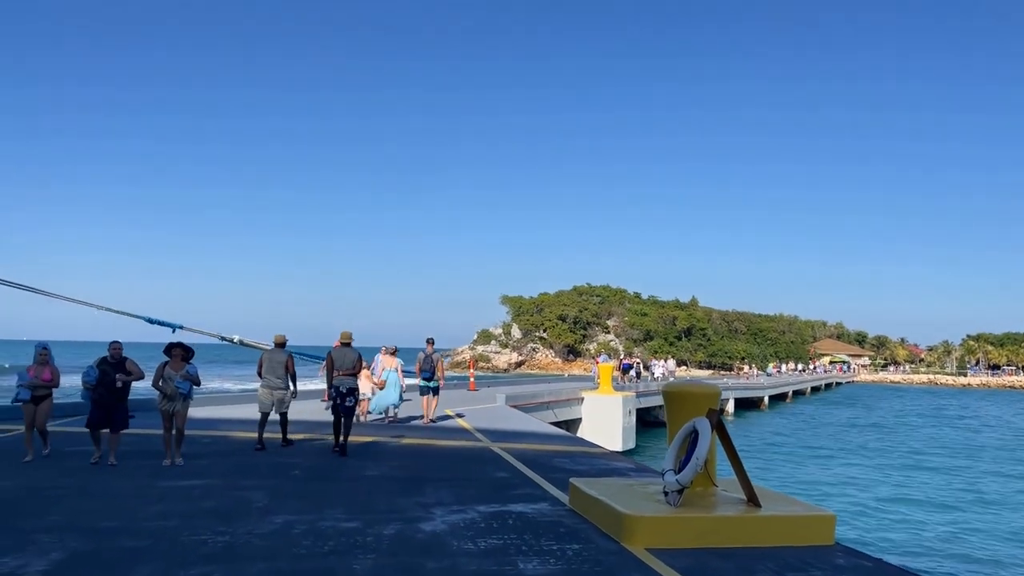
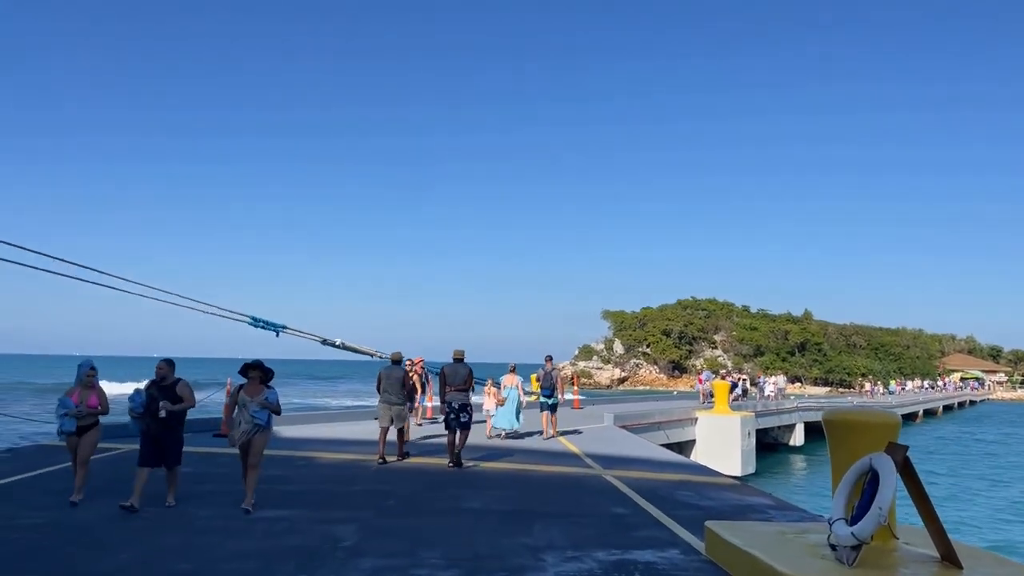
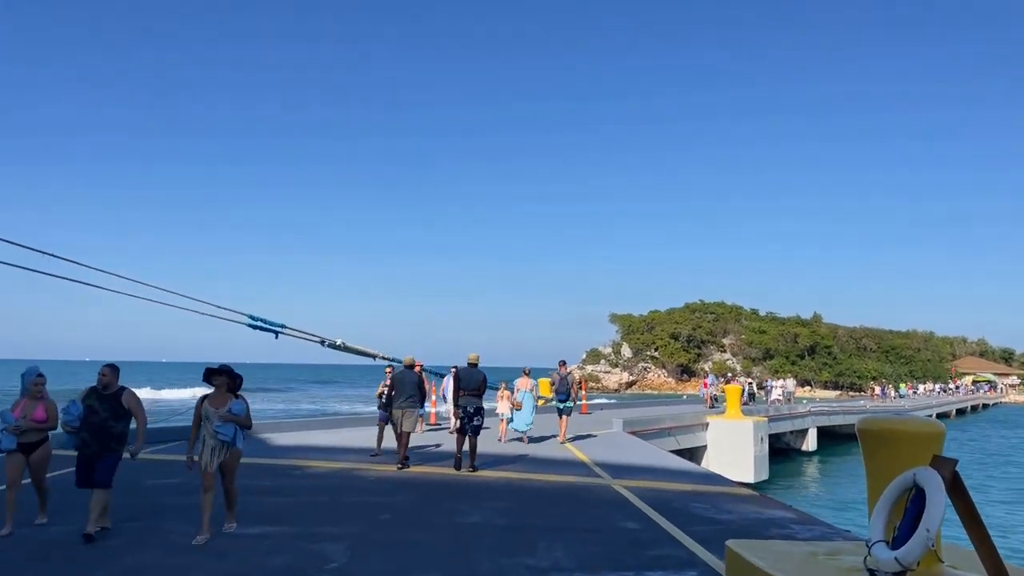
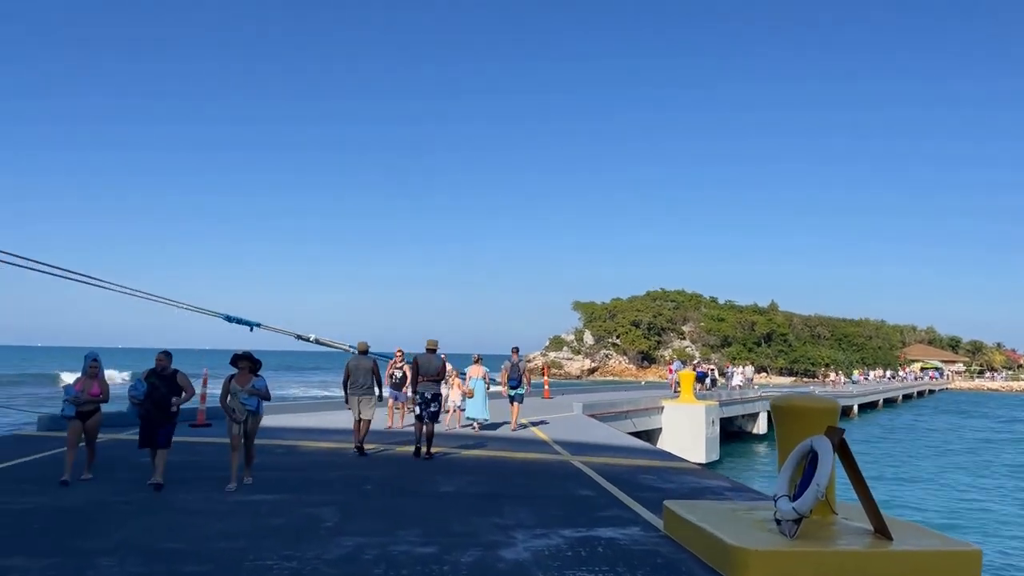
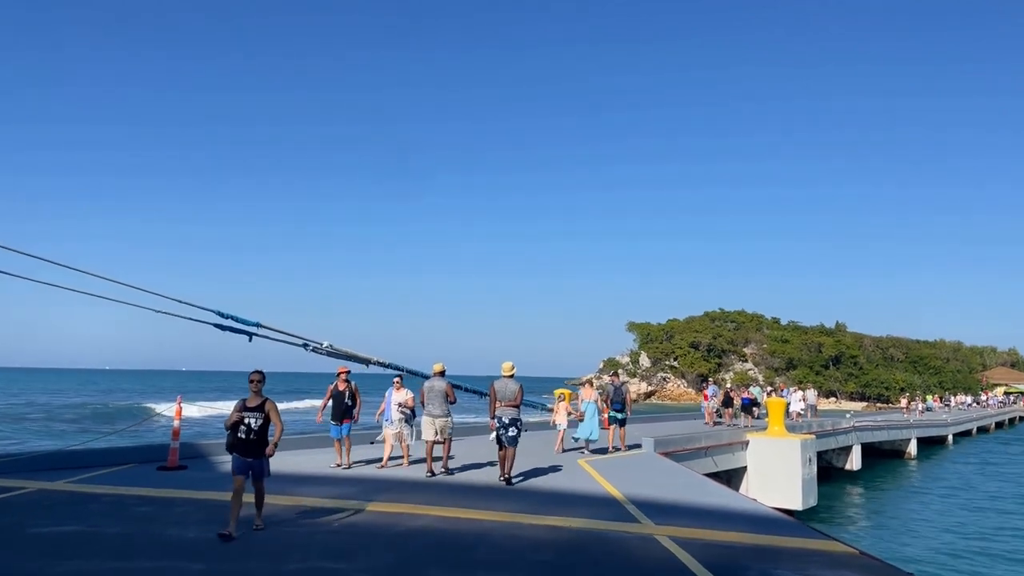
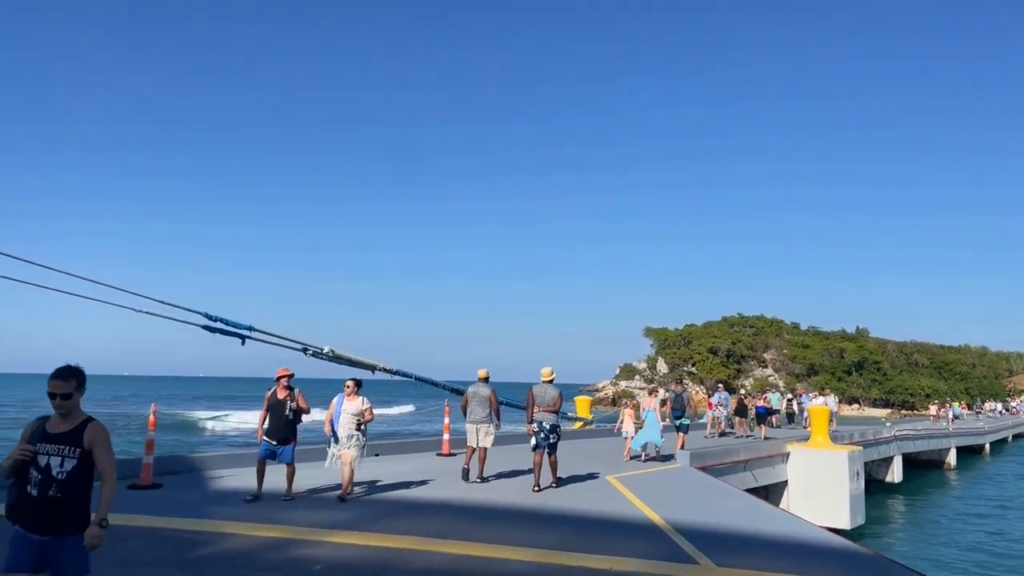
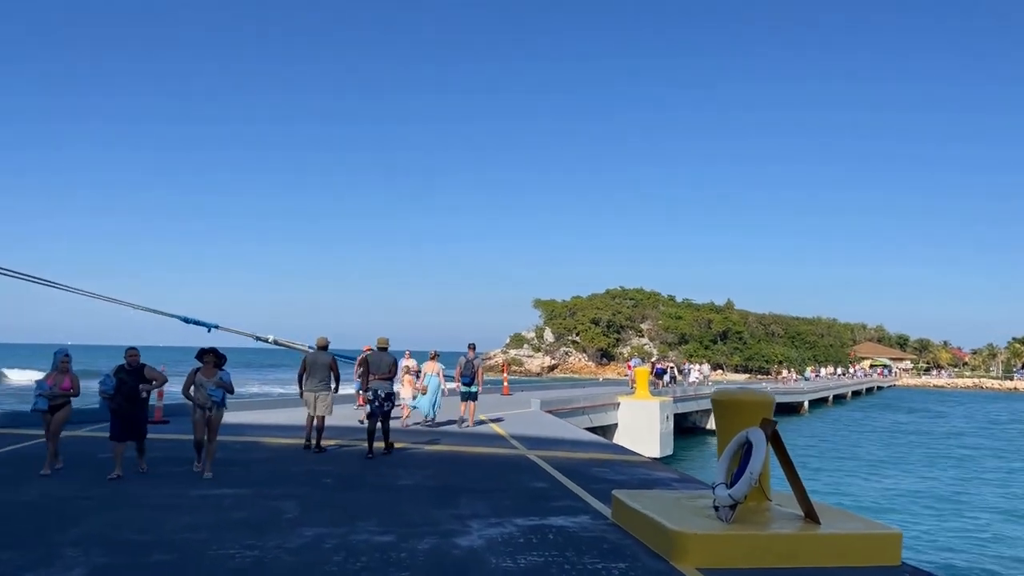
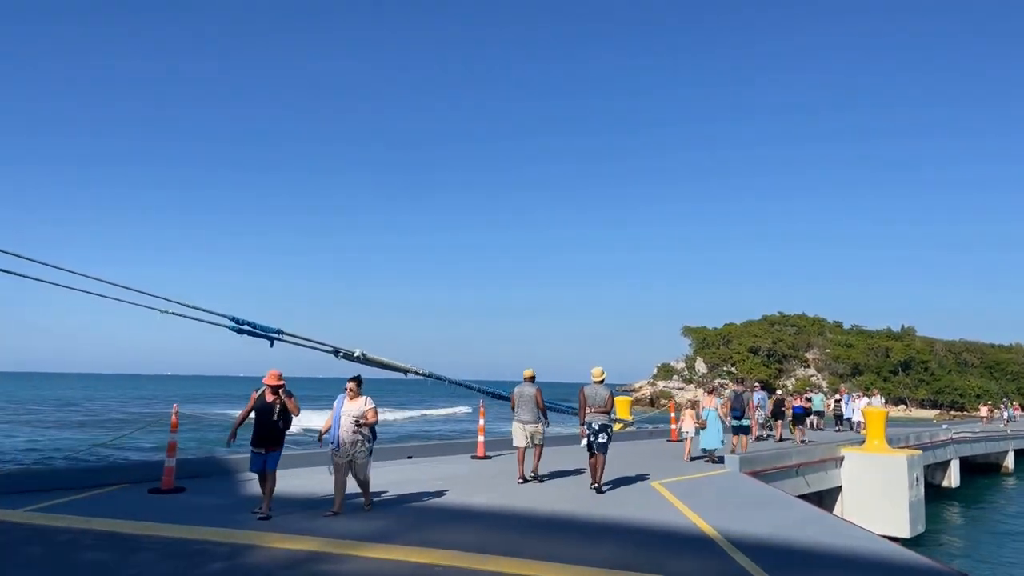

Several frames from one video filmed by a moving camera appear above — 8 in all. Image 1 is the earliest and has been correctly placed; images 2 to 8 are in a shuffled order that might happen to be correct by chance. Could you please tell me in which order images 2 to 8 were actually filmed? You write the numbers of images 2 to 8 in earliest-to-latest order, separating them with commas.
7, 4, 2, 3, 5, 6, 8
